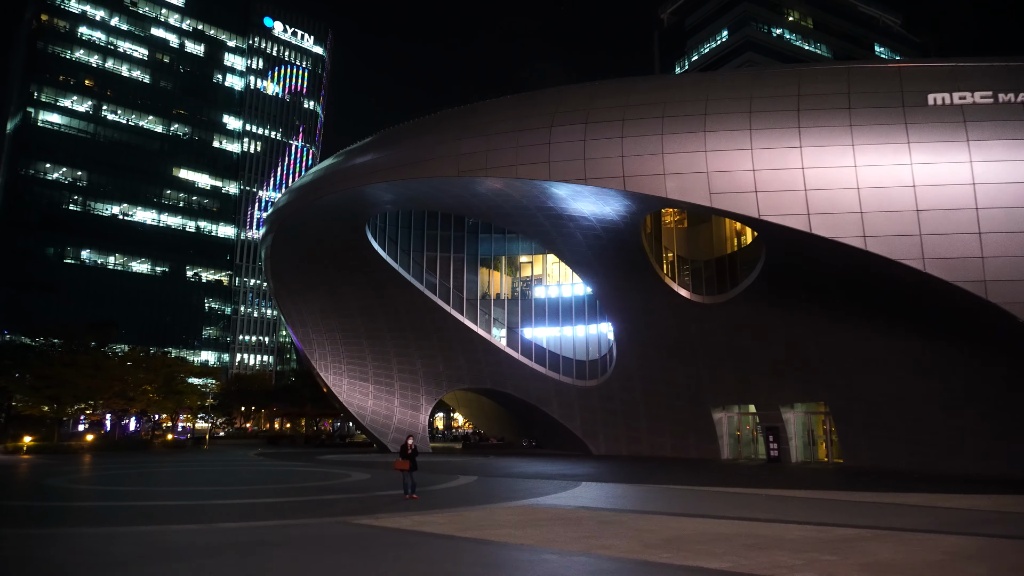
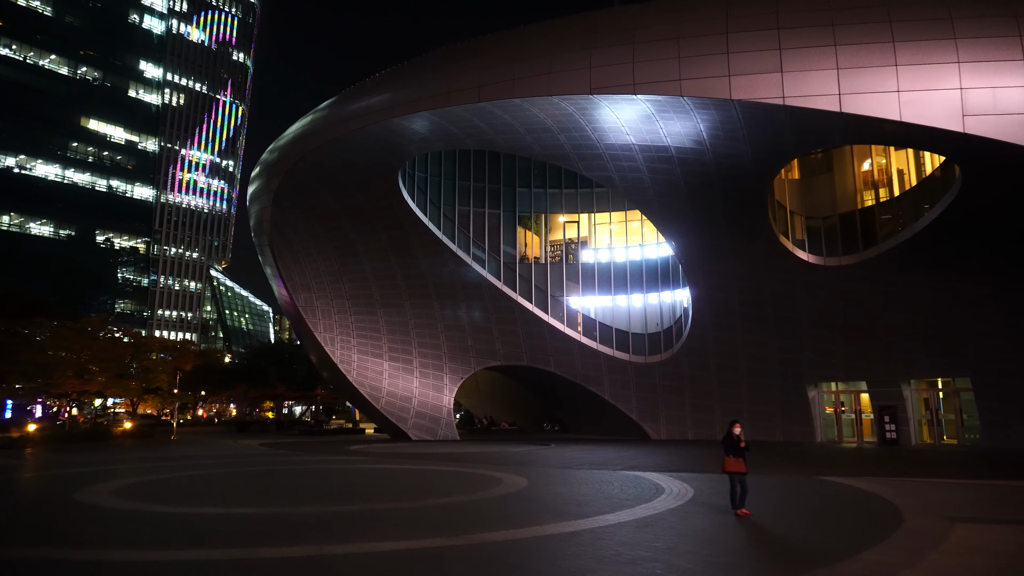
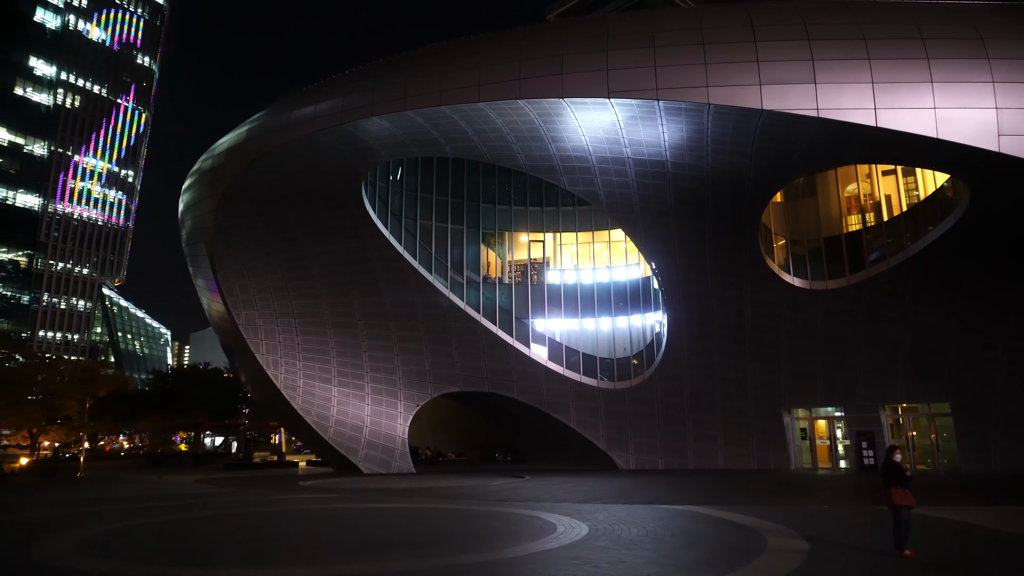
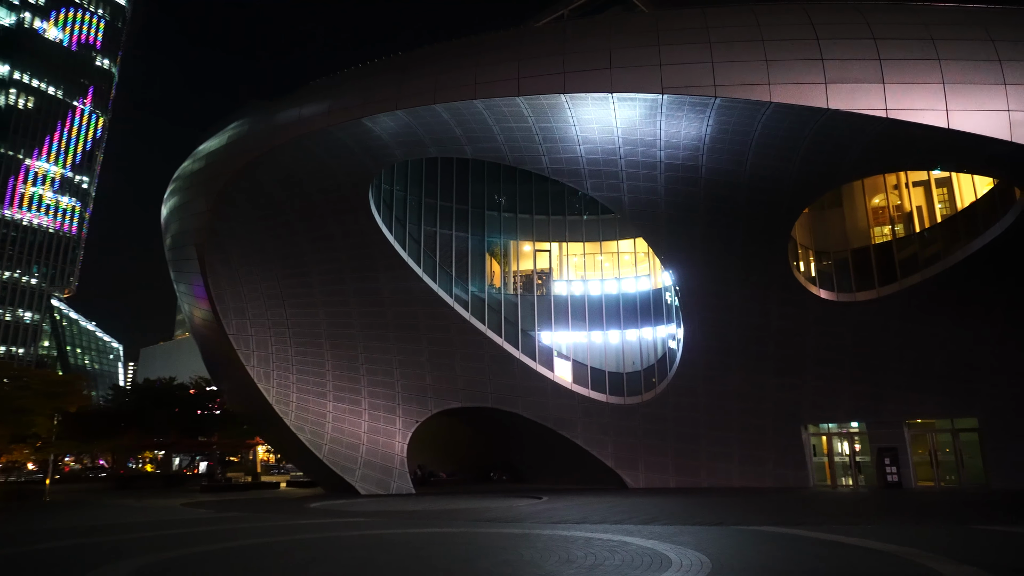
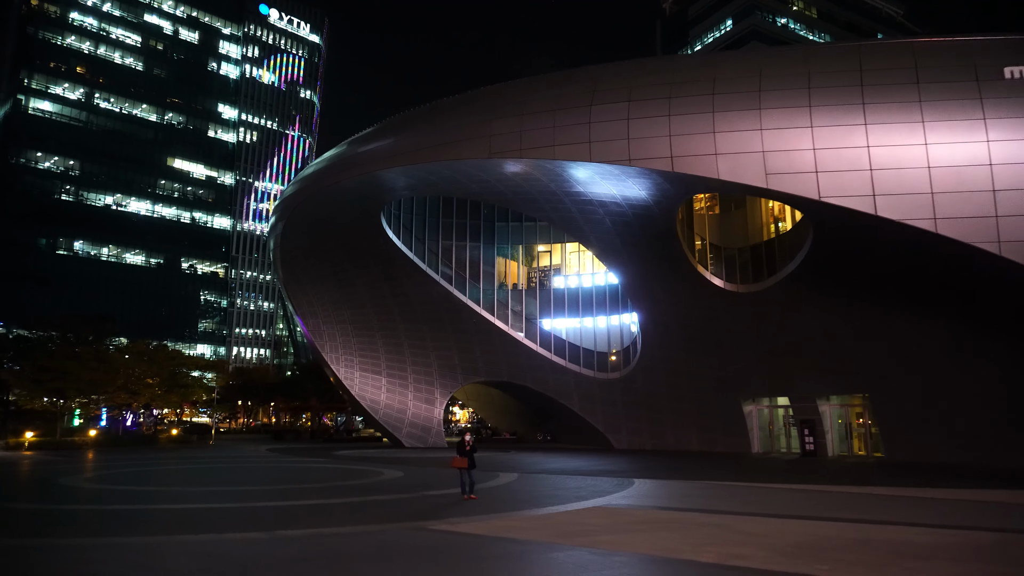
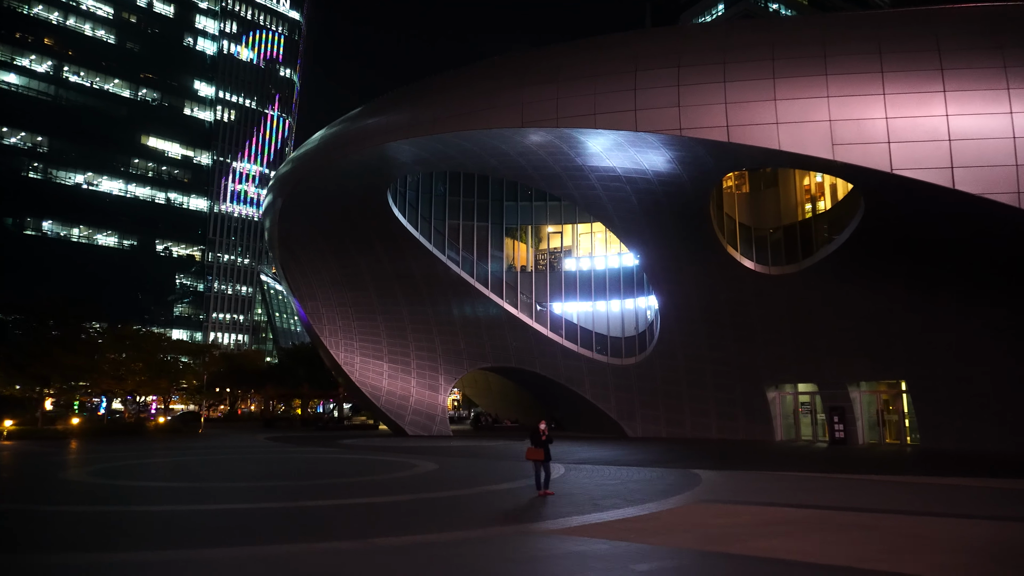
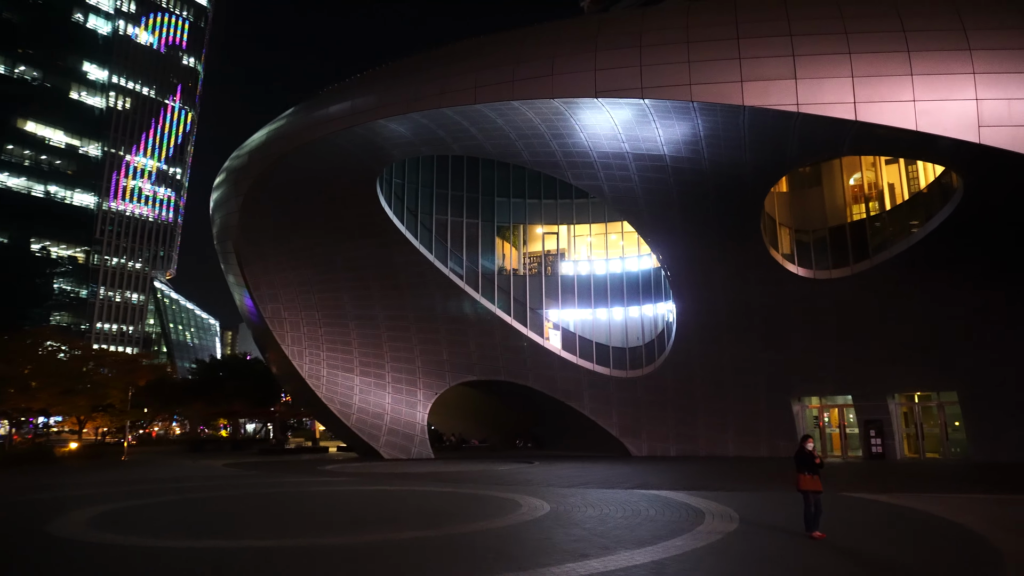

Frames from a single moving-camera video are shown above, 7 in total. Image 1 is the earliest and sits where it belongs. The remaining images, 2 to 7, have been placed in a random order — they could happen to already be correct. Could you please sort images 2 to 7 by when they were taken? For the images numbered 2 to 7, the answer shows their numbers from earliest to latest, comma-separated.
5, 6, 2, 7, 3, 4
